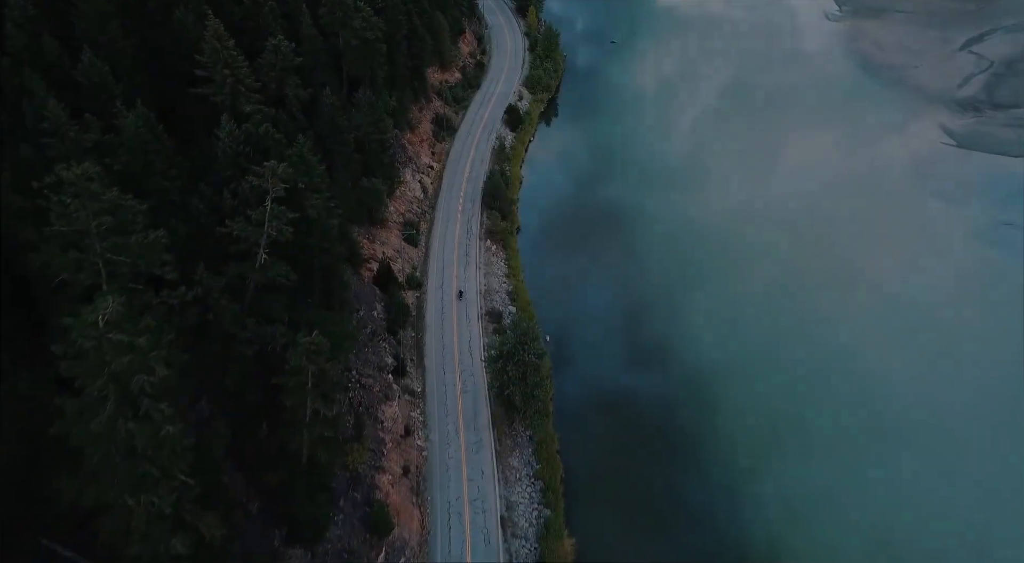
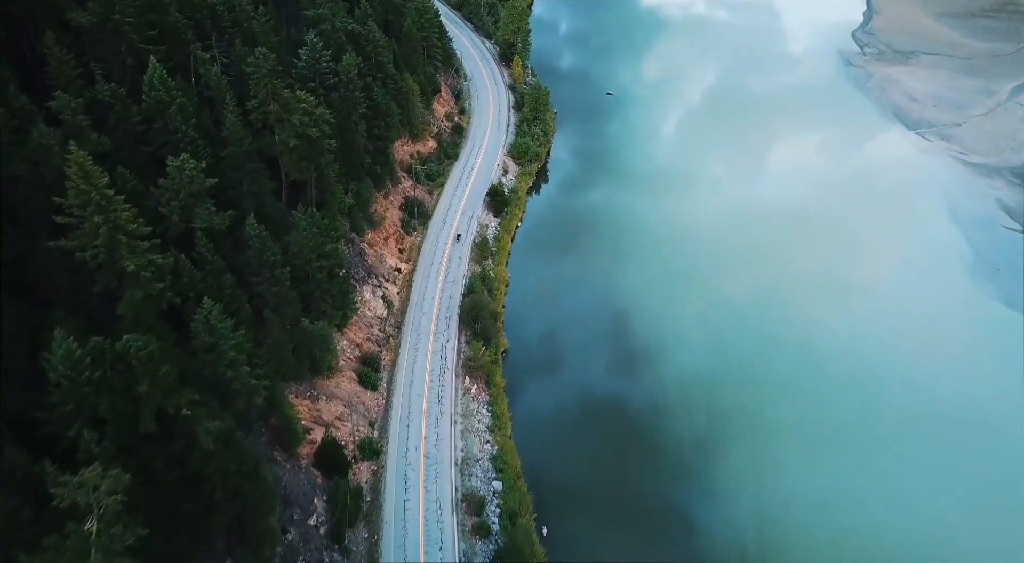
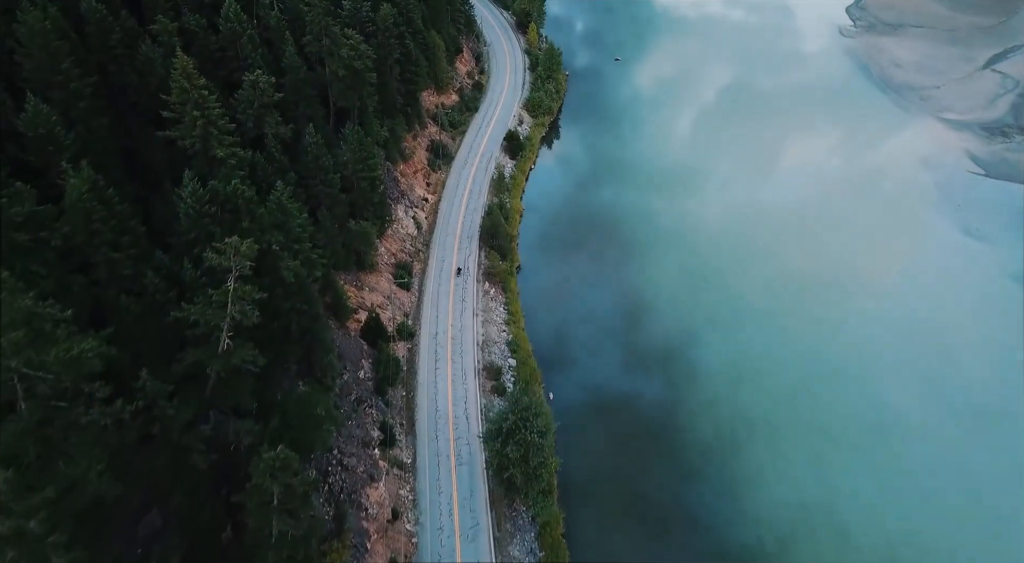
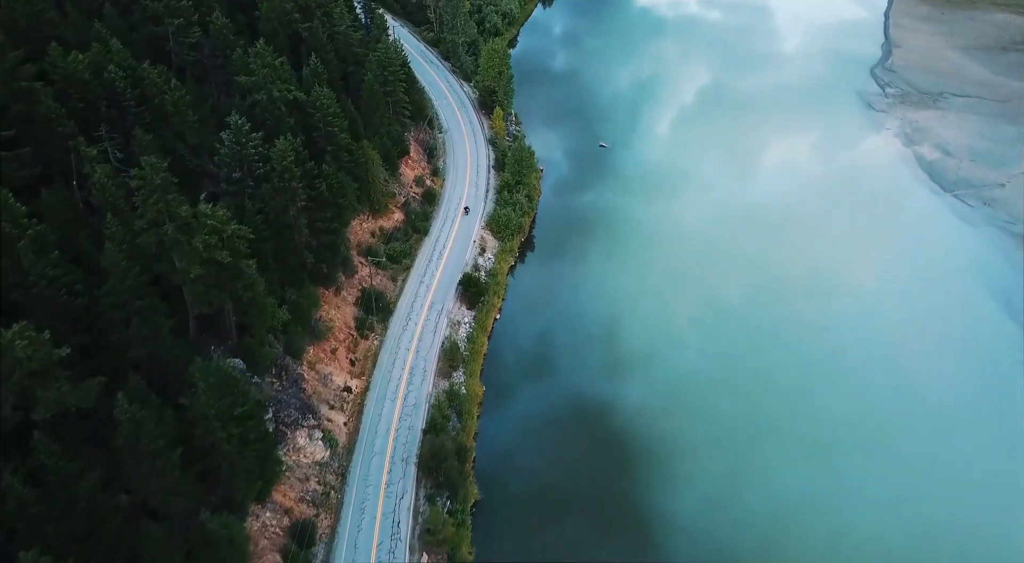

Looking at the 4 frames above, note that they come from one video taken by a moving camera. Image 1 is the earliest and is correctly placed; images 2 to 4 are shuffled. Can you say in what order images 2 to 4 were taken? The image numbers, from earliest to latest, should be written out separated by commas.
3, 2, 4
